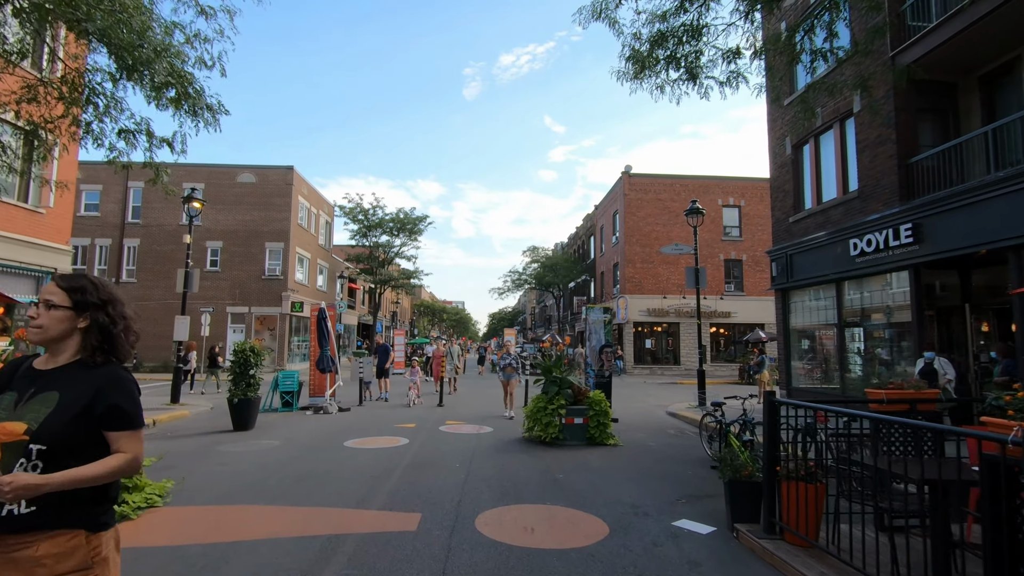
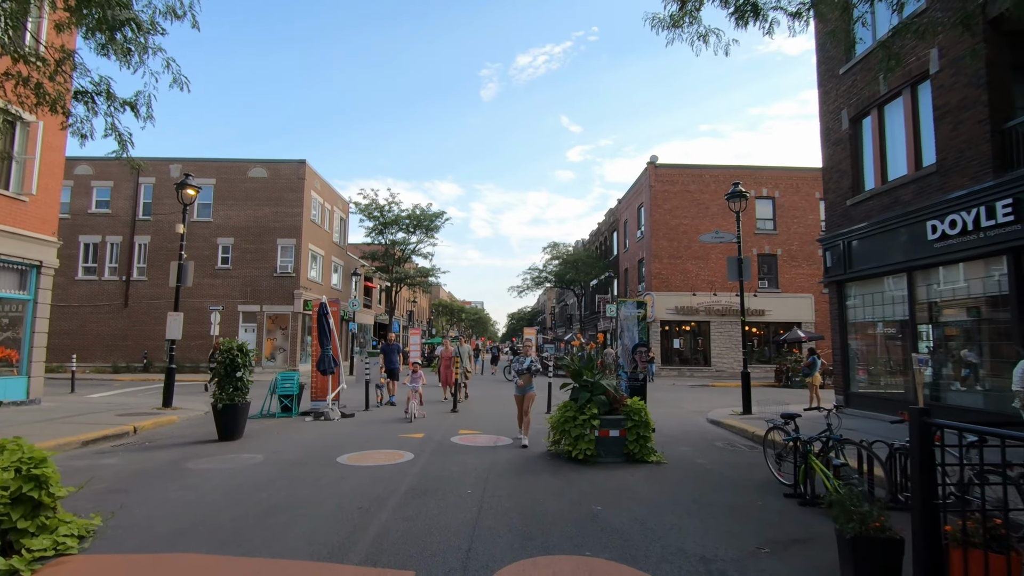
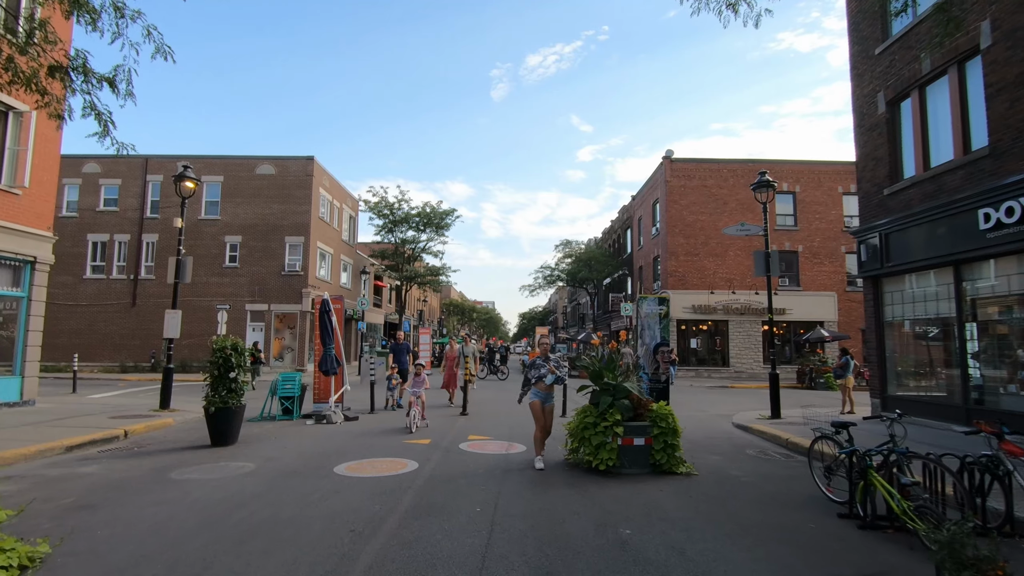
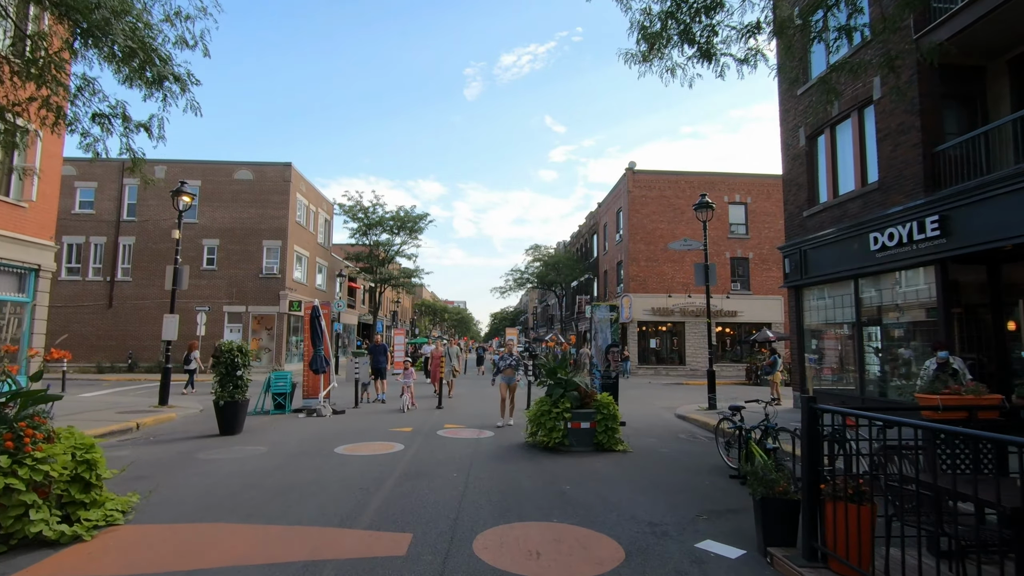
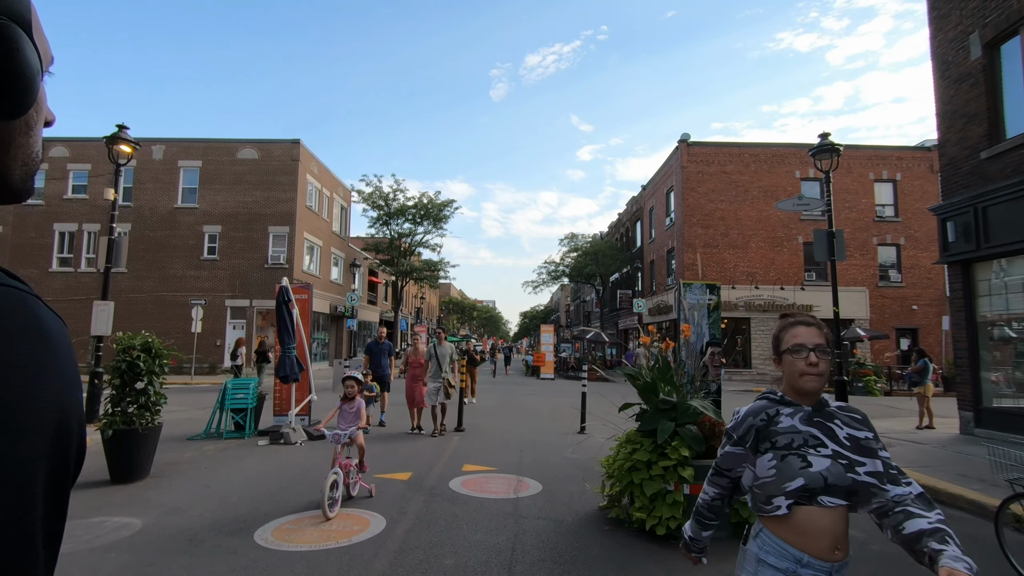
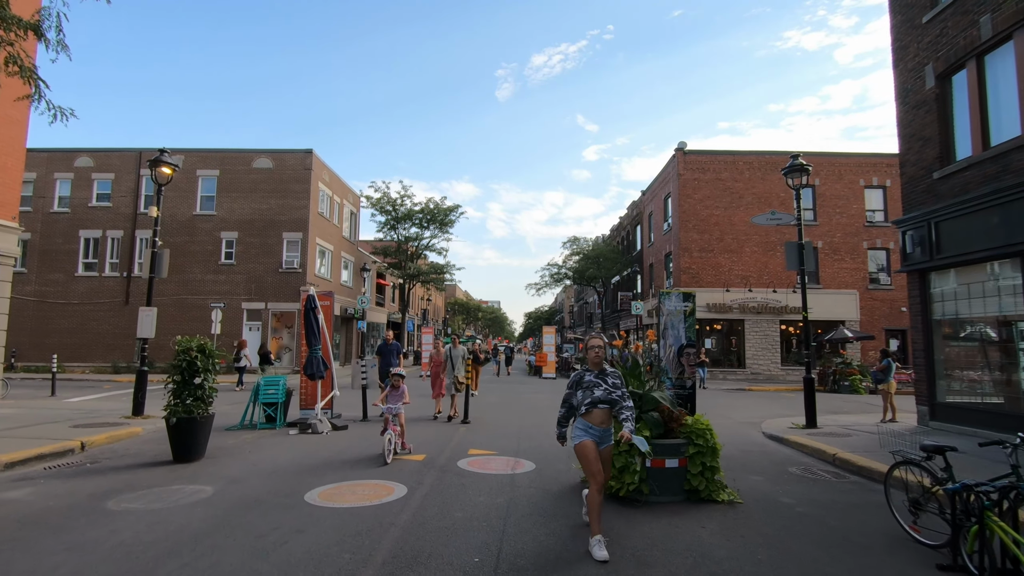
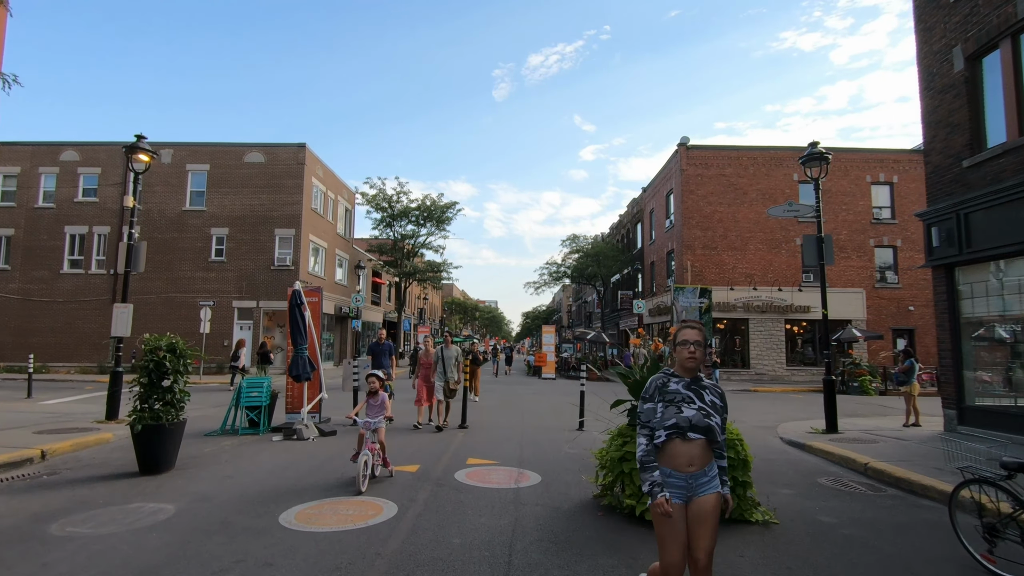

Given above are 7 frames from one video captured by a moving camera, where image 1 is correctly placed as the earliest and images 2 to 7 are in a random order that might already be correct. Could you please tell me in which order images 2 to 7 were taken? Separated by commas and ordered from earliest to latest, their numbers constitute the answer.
4, 2, 3, 6, 7, 5
